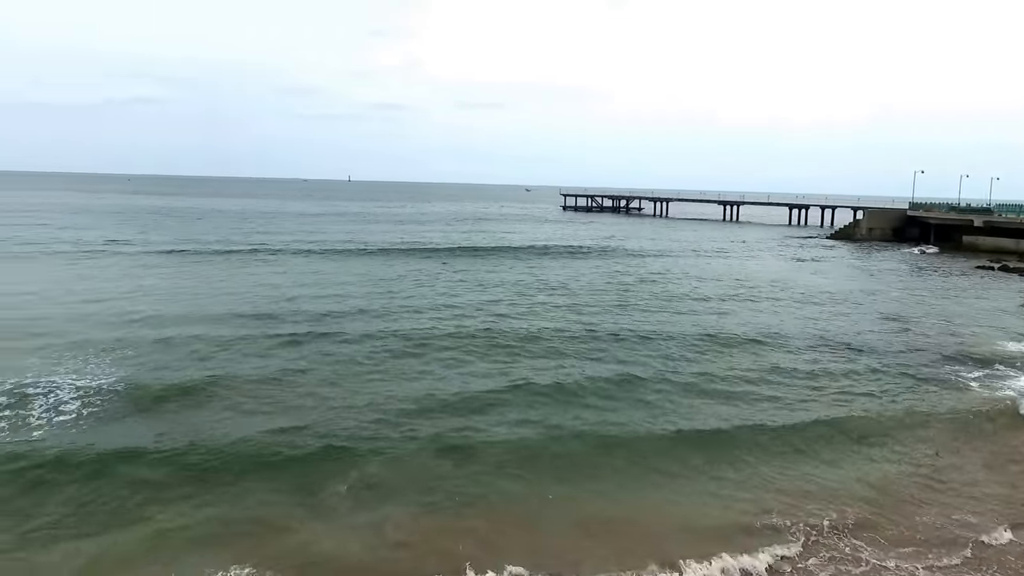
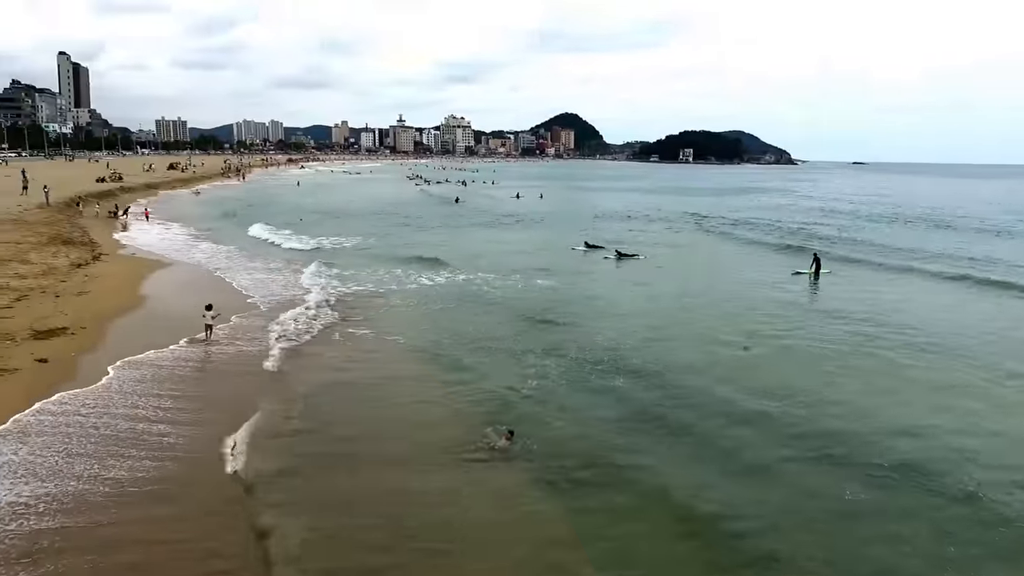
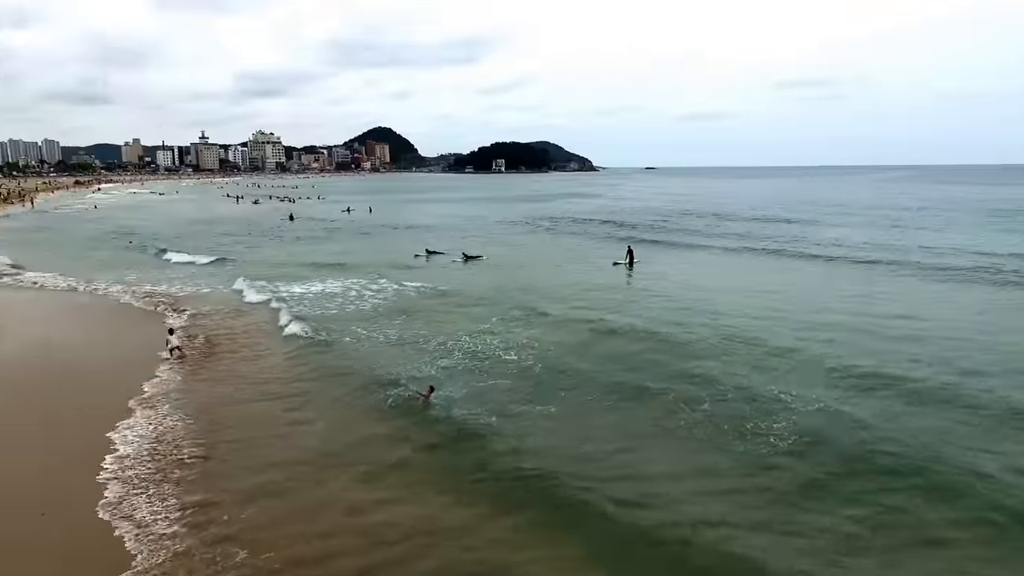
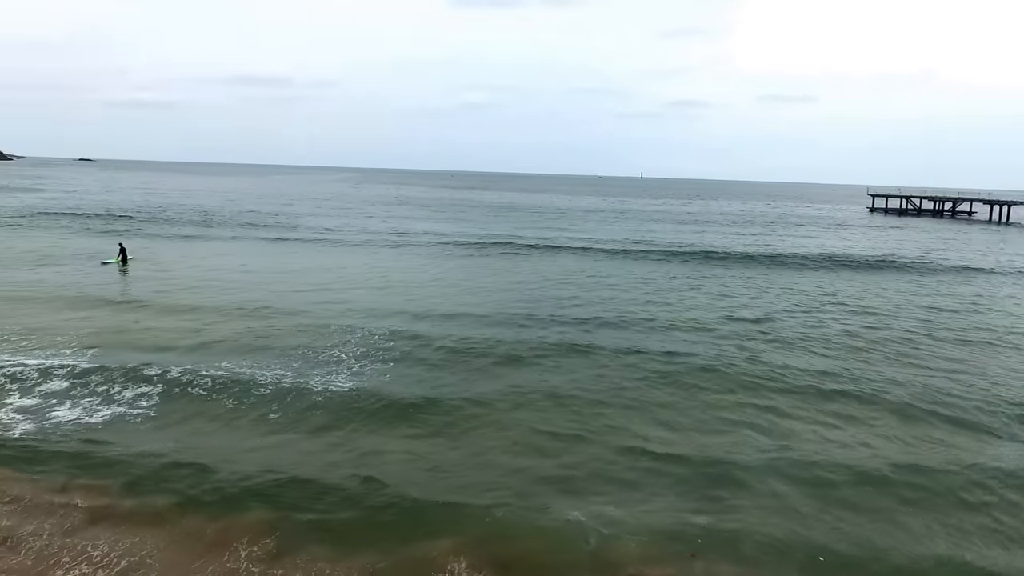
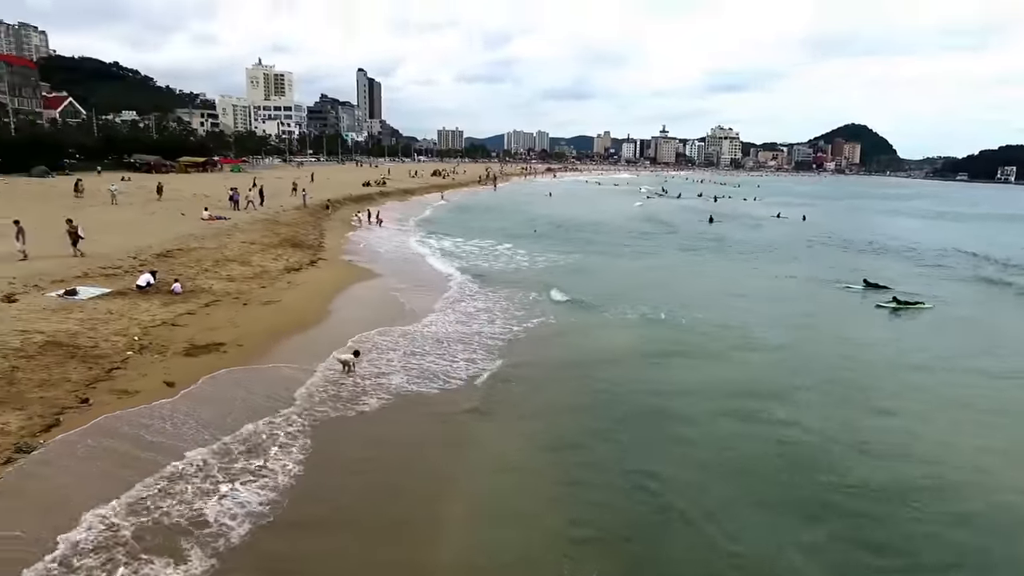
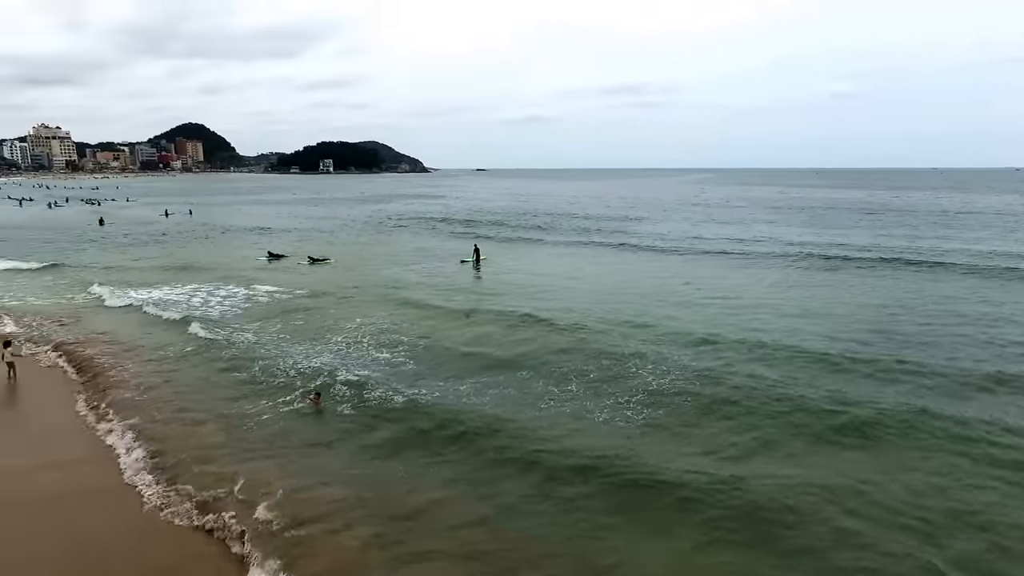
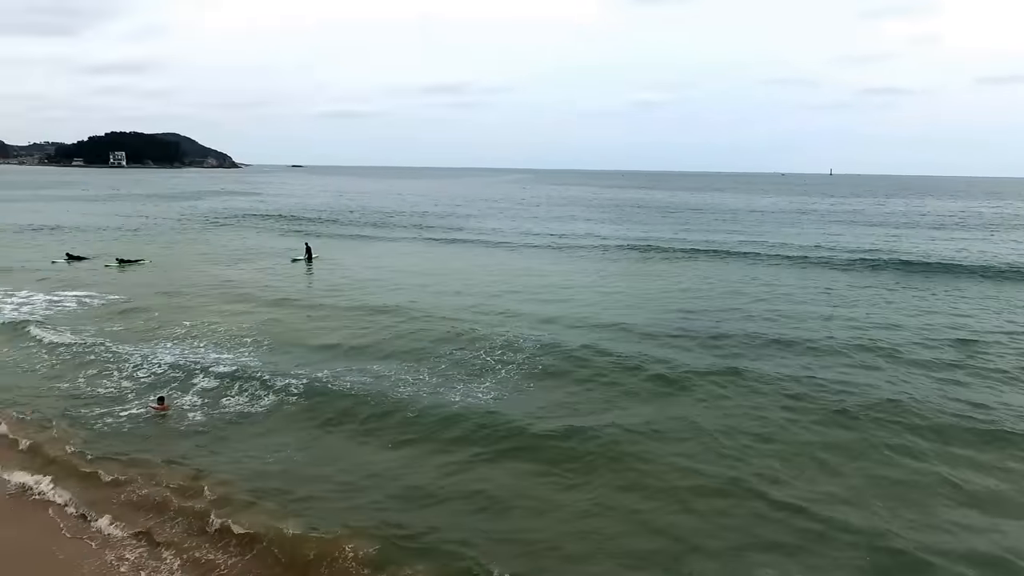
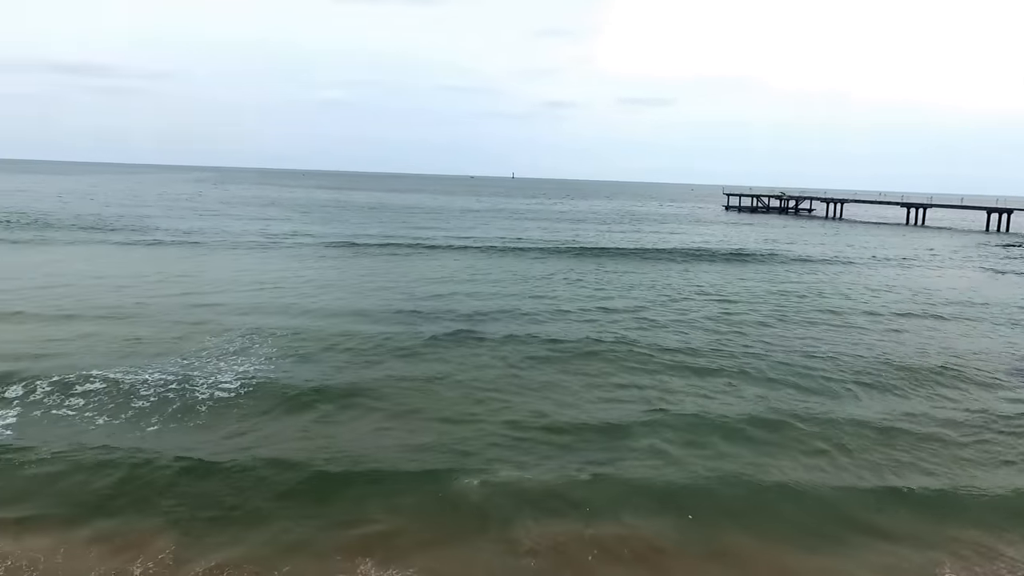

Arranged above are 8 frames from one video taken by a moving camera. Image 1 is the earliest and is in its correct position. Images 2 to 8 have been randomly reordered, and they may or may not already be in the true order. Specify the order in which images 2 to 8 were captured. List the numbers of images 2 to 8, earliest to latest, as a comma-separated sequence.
8, 4, 7, 6, 3, 2, 5
